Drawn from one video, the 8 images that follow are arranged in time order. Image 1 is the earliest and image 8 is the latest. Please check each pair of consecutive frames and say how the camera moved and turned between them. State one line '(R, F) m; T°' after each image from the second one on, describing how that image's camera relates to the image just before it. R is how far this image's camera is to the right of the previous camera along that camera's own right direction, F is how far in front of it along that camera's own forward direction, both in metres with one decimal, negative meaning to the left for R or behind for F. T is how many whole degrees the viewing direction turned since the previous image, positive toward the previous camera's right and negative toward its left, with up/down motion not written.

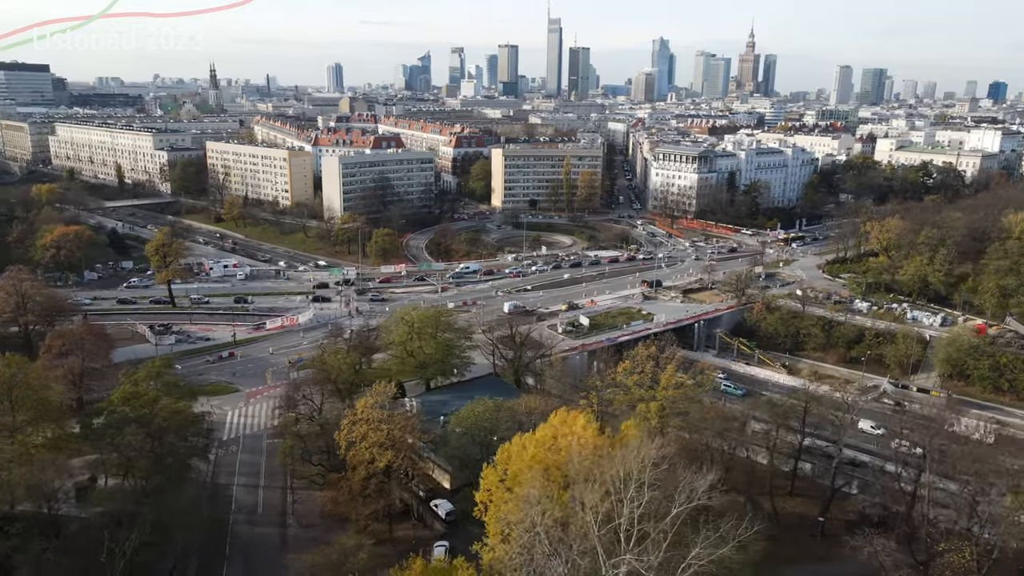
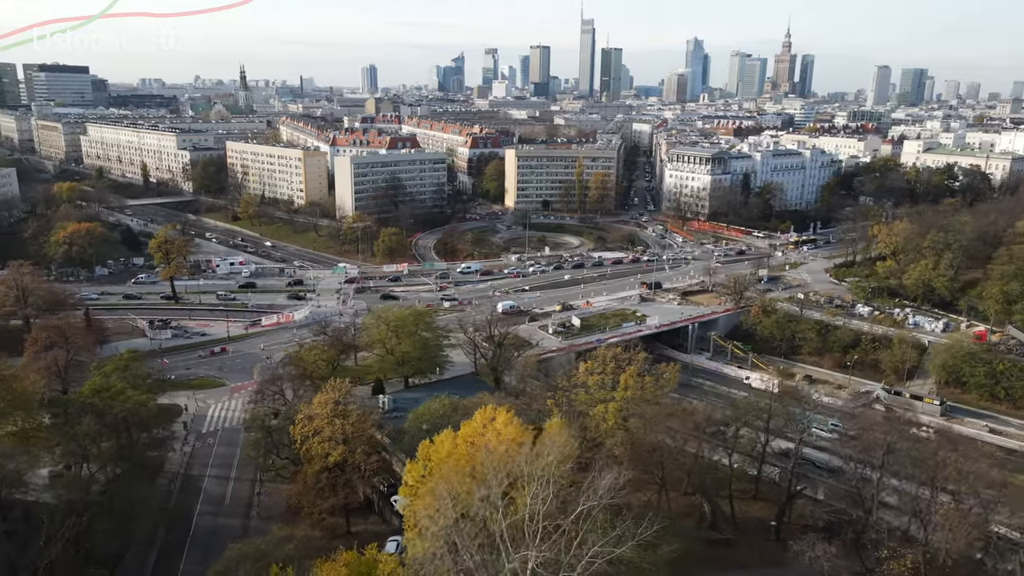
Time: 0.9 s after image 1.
(+1.8, -0.1) m; -2°
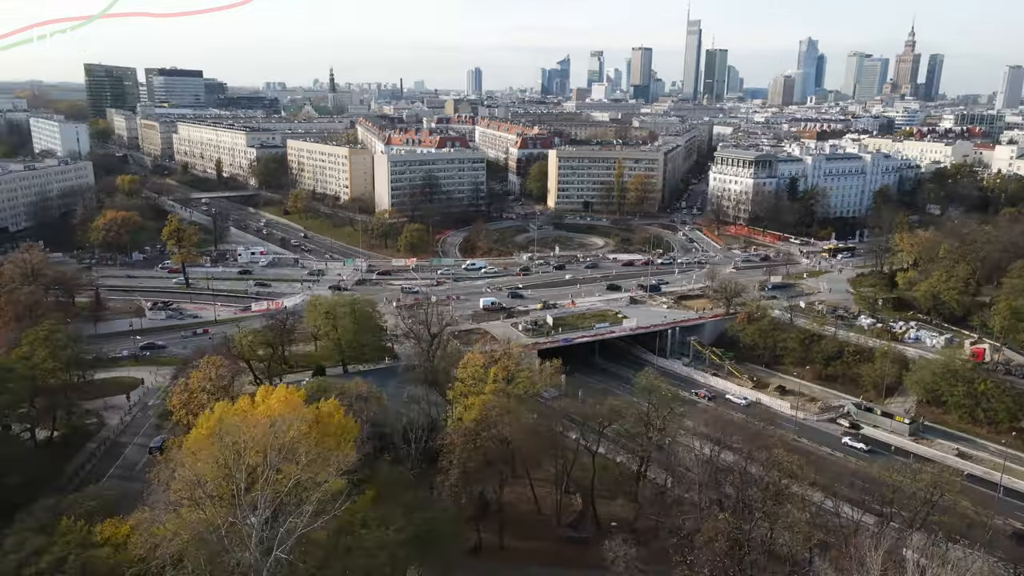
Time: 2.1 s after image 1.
(+5.6, +0.1) m; -8°
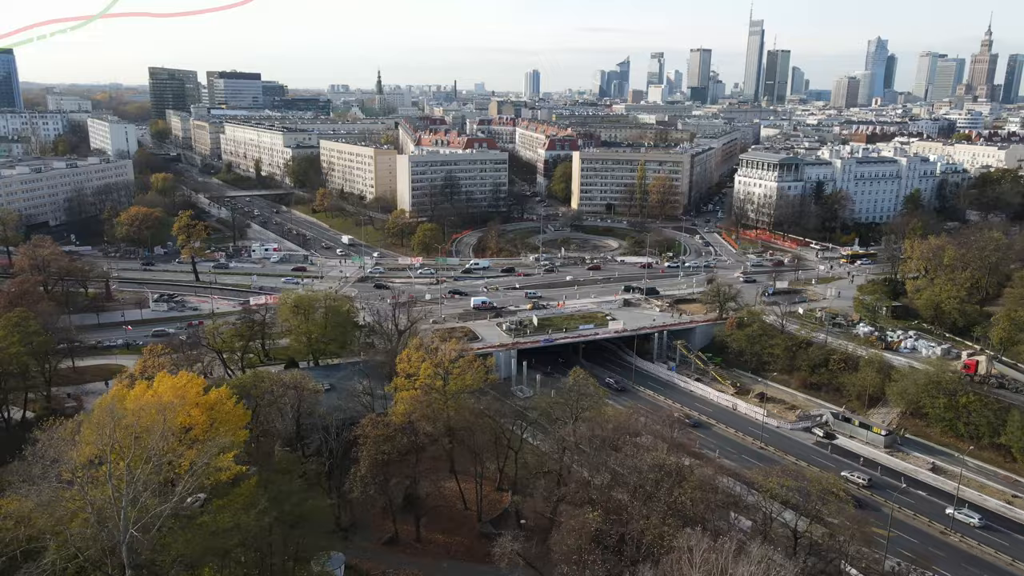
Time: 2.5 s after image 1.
(+3.1, -0.1) m; -4°
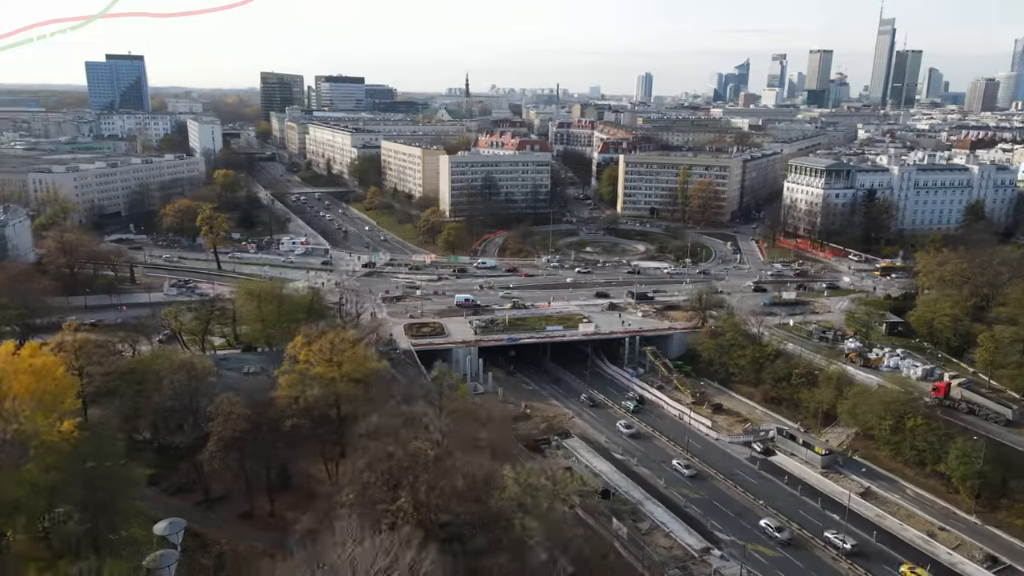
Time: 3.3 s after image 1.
(+6.0, +0.1) m; -8°
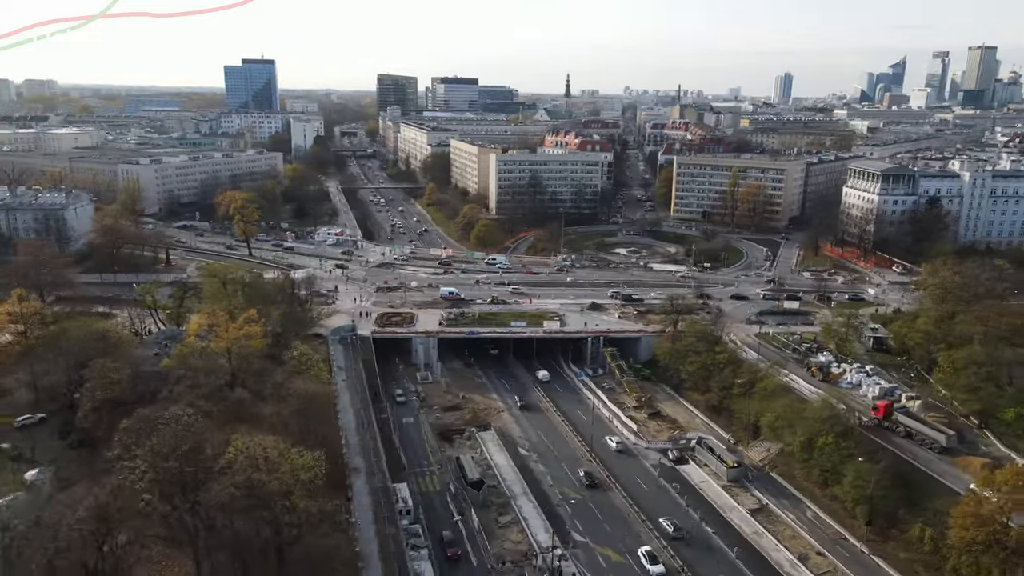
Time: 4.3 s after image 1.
(+7.0, +0.2) m; -10°
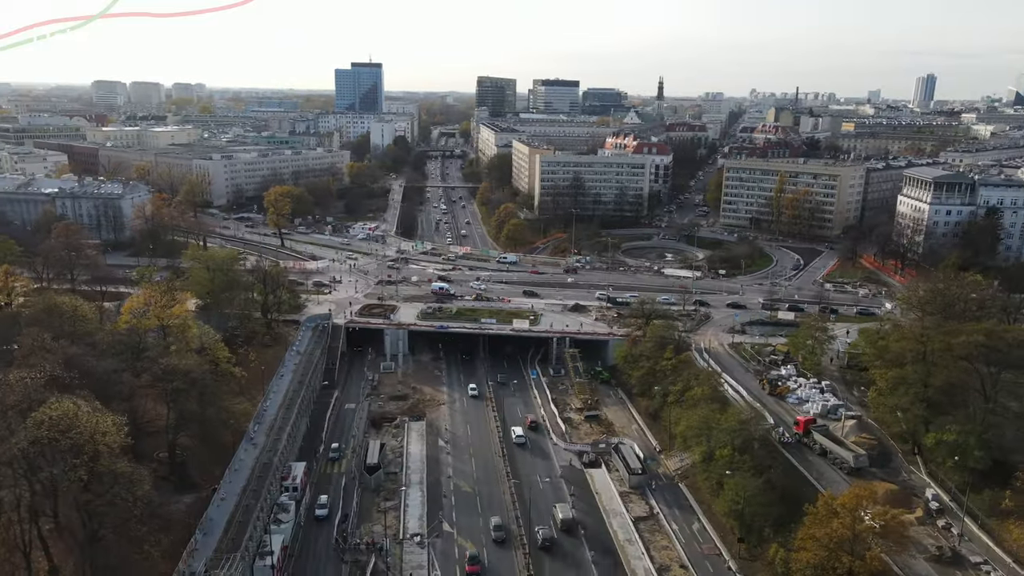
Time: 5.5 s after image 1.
(+6.3, +0.1) m; -9°
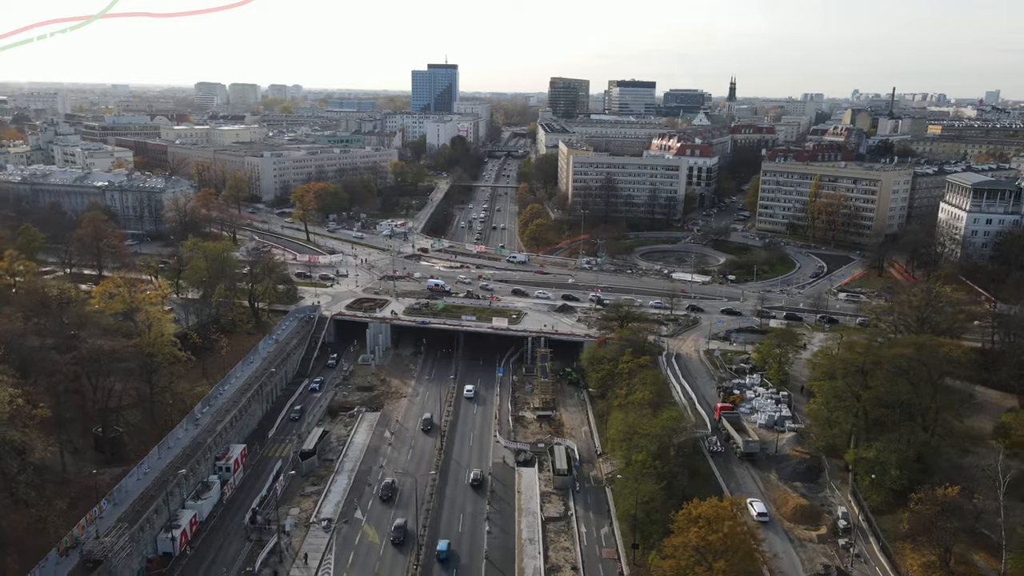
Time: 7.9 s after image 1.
(+4.6, 0.0) m; -6°
